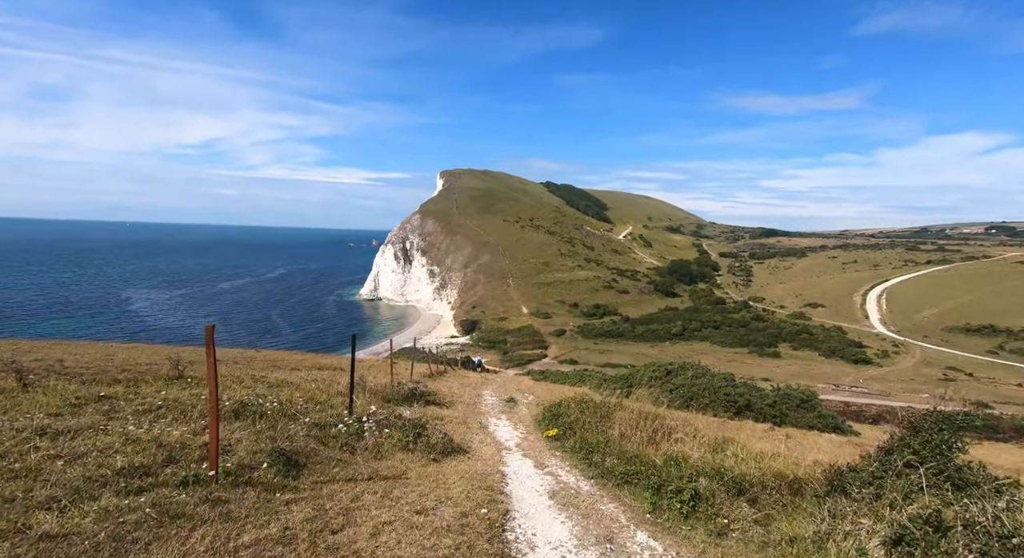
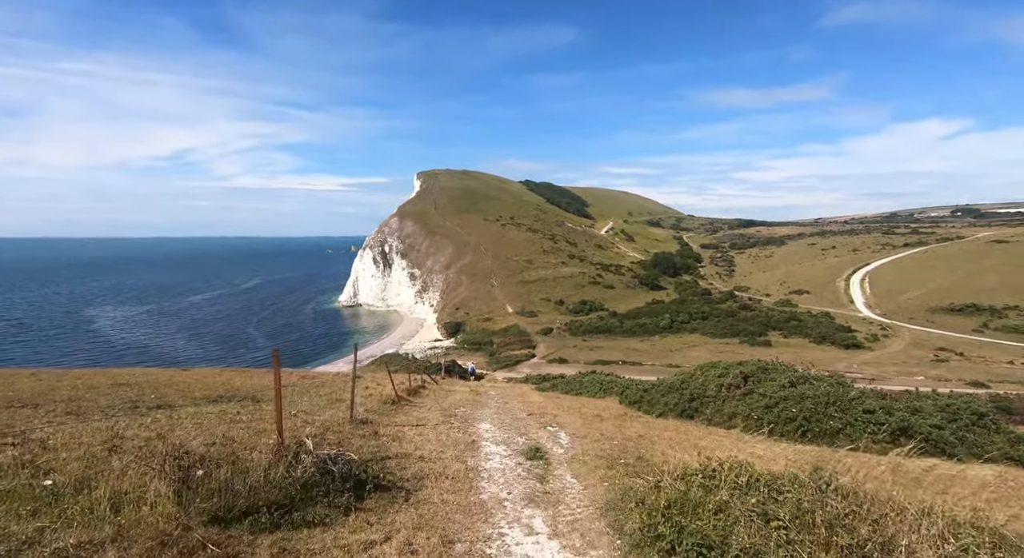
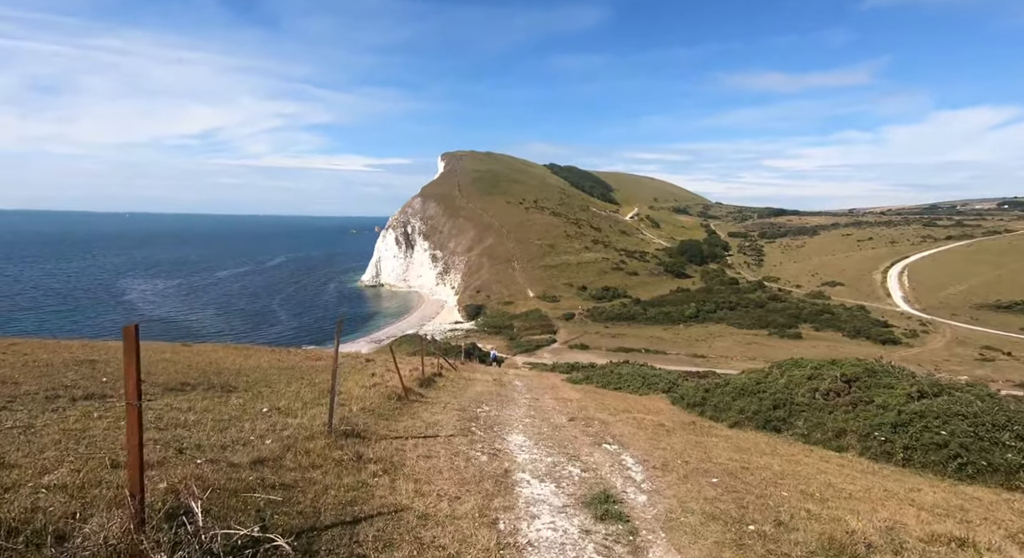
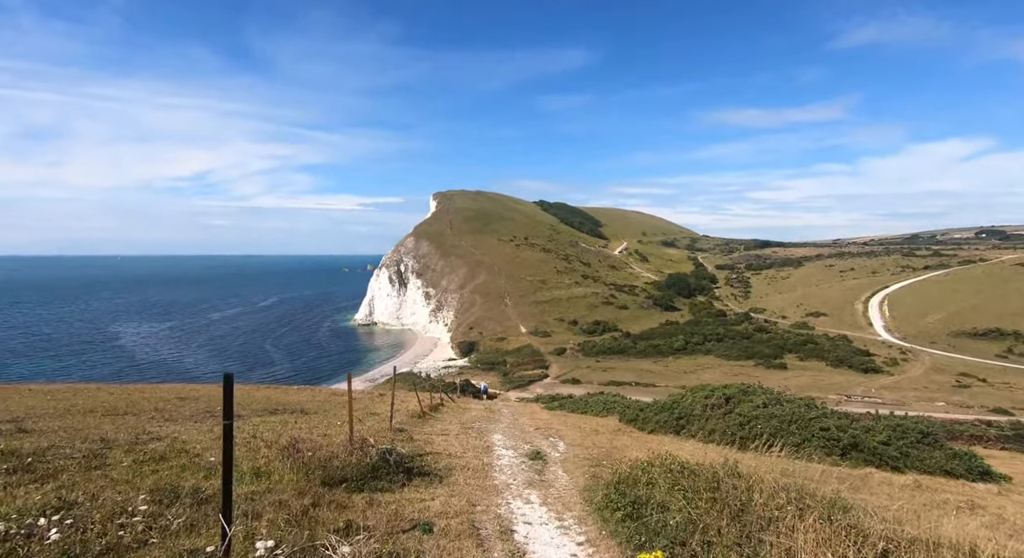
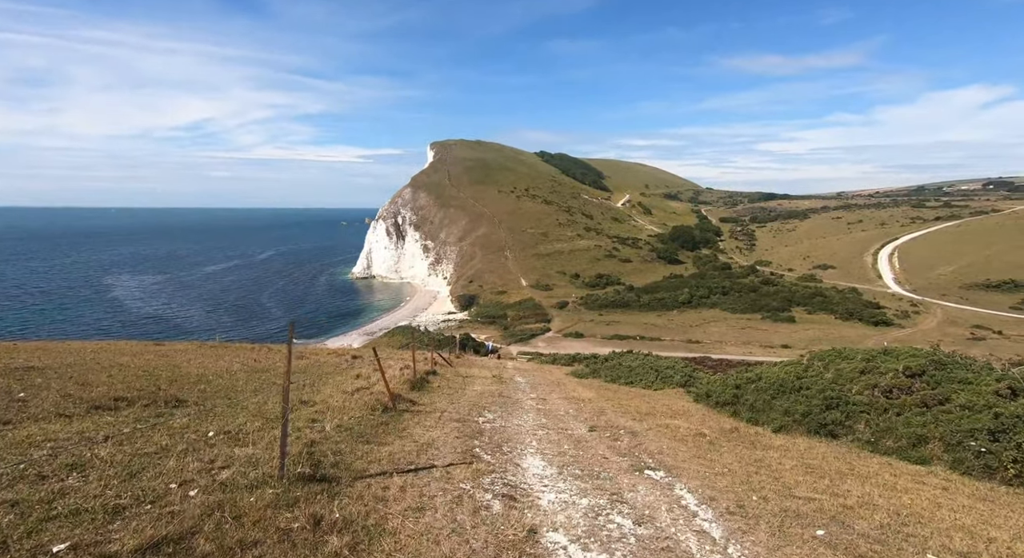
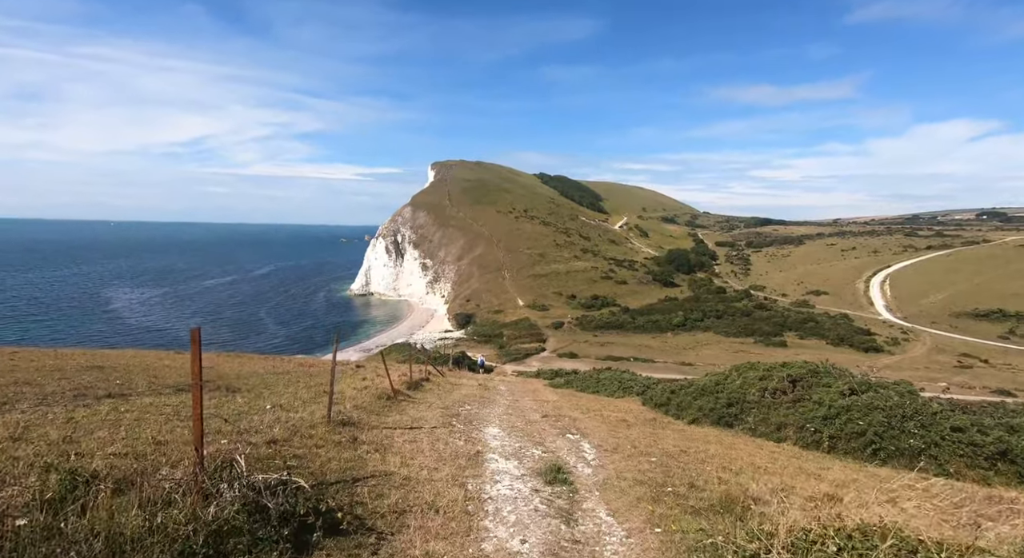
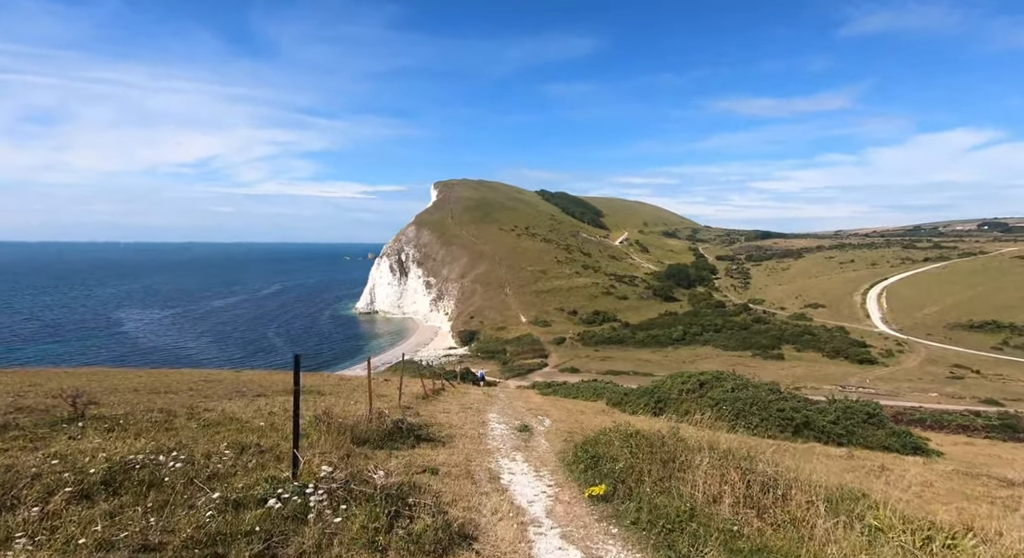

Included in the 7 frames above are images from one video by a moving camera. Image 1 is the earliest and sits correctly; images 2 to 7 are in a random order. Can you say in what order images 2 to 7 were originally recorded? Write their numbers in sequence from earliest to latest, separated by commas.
7, 4, 2, 6, 3, 5
